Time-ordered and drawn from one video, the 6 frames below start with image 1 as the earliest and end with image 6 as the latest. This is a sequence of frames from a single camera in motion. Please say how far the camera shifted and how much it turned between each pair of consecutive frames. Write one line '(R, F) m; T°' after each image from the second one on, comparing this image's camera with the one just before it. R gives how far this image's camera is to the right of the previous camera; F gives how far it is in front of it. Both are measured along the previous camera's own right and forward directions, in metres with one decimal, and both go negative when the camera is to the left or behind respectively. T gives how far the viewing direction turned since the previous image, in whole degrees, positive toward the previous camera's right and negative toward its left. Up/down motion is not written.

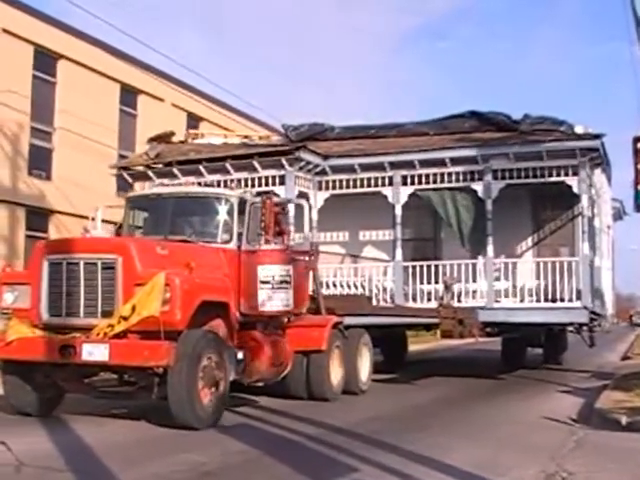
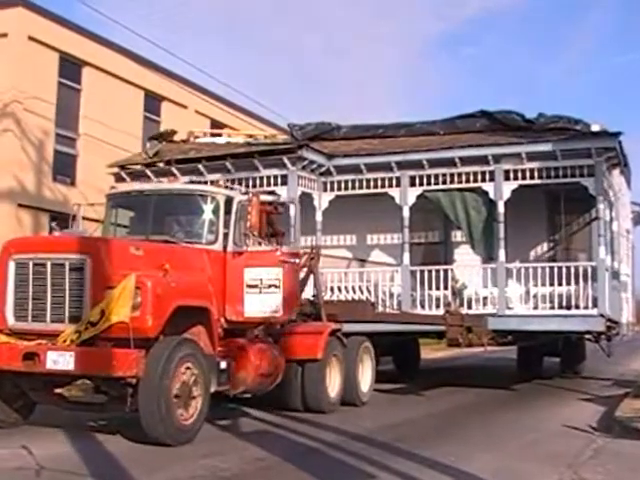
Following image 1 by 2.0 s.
(+0.2, +0.9) m; -1°
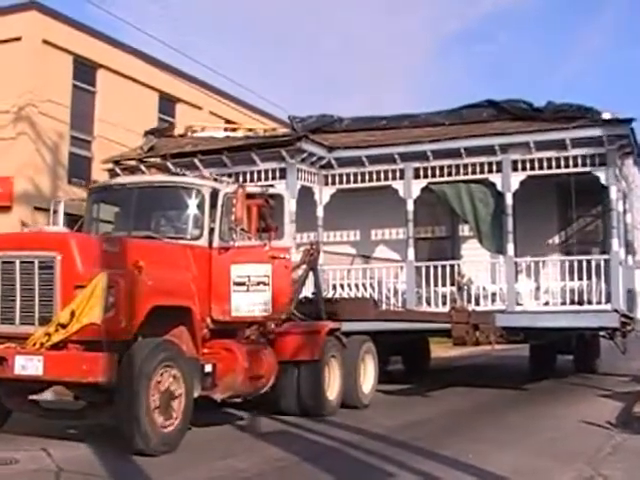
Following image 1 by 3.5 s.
(+0.2, +0.7) m; -1°
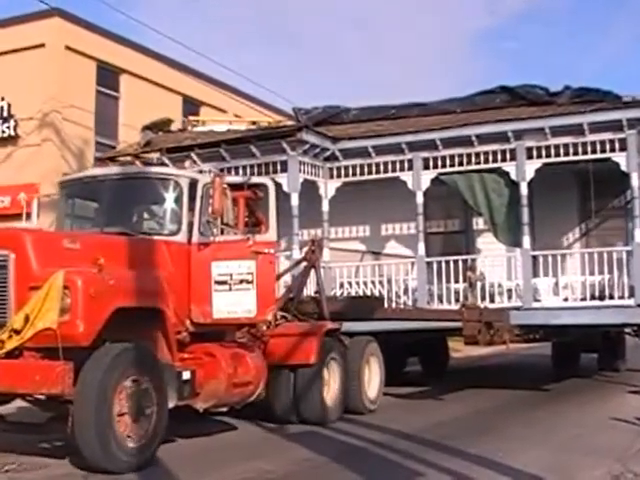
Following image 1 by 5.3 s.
(+0.3, +0.9) m; -1°
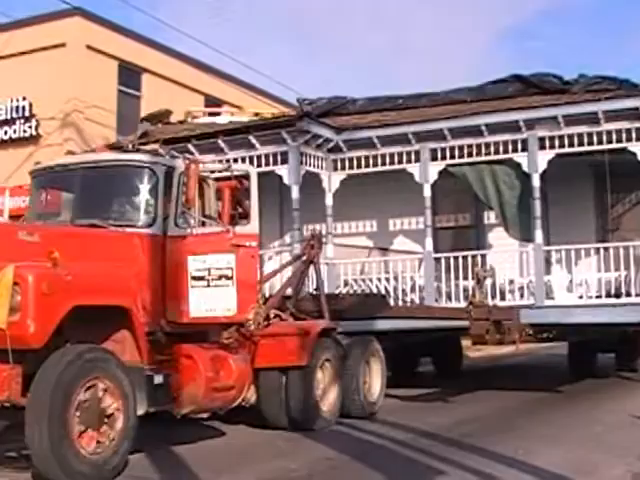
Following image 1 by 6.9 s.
(+0.2, +0.8) m; -1°
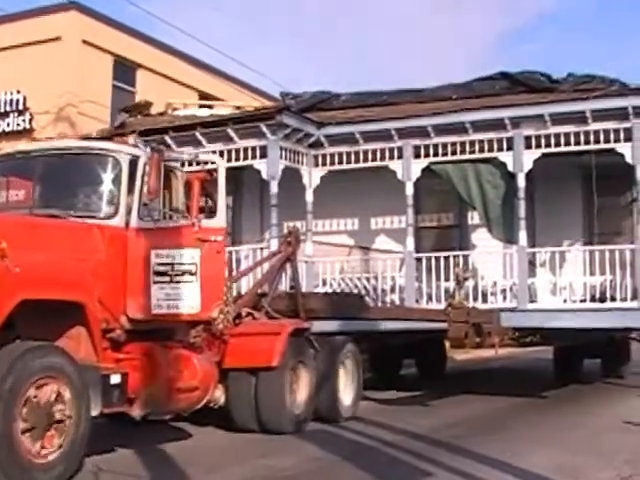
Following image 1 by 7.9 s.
(+0.1, +0.4) m; 0°
